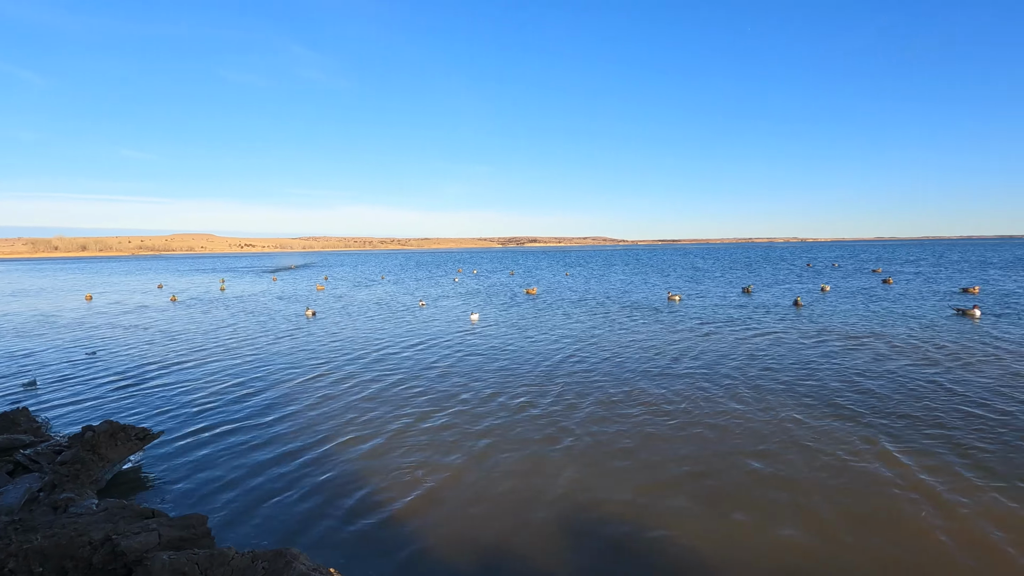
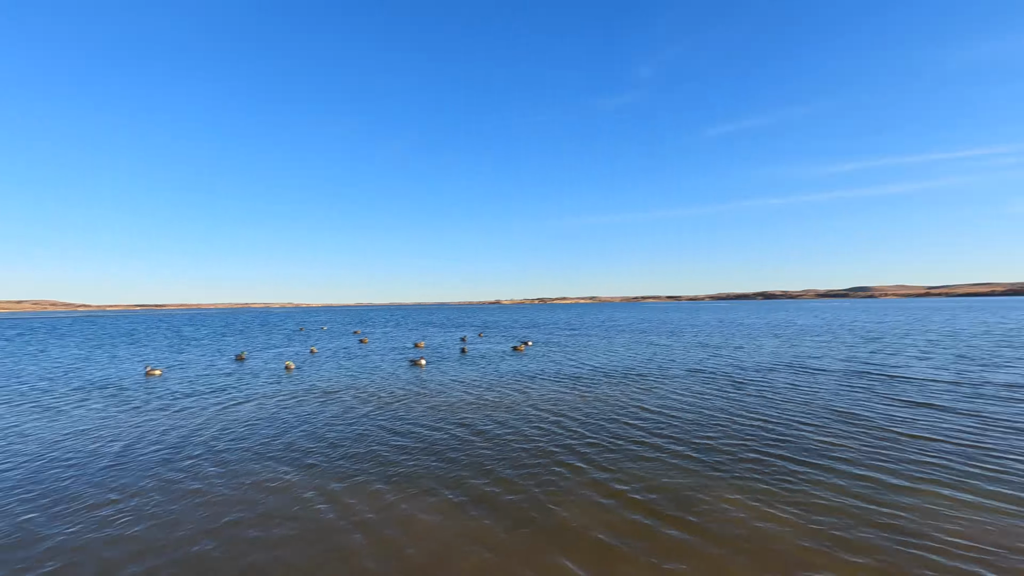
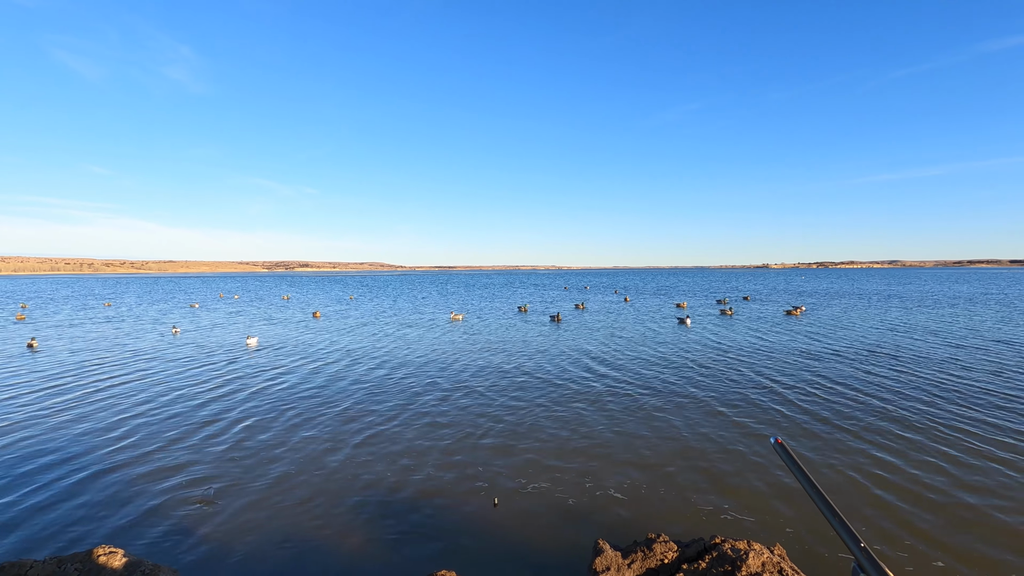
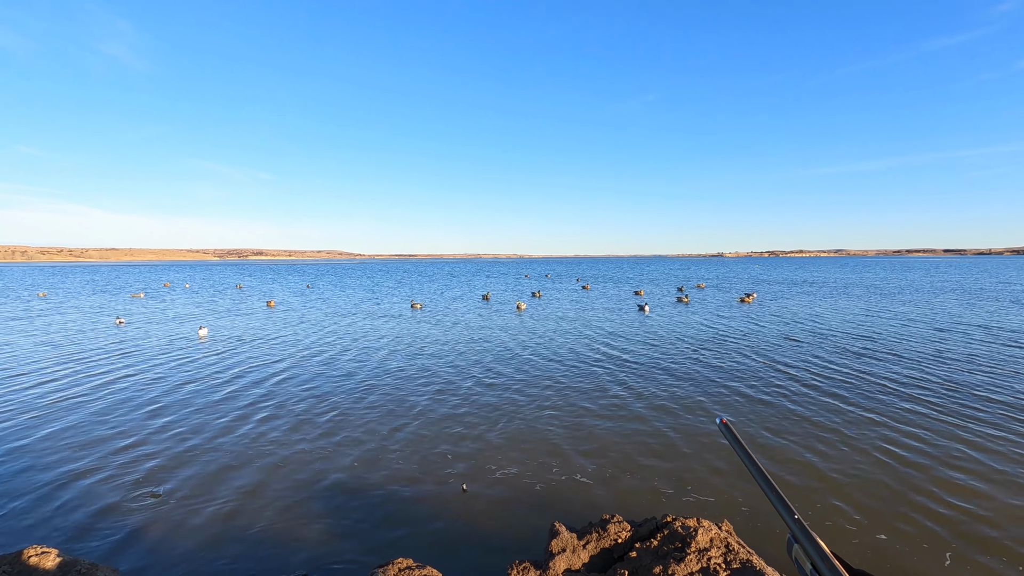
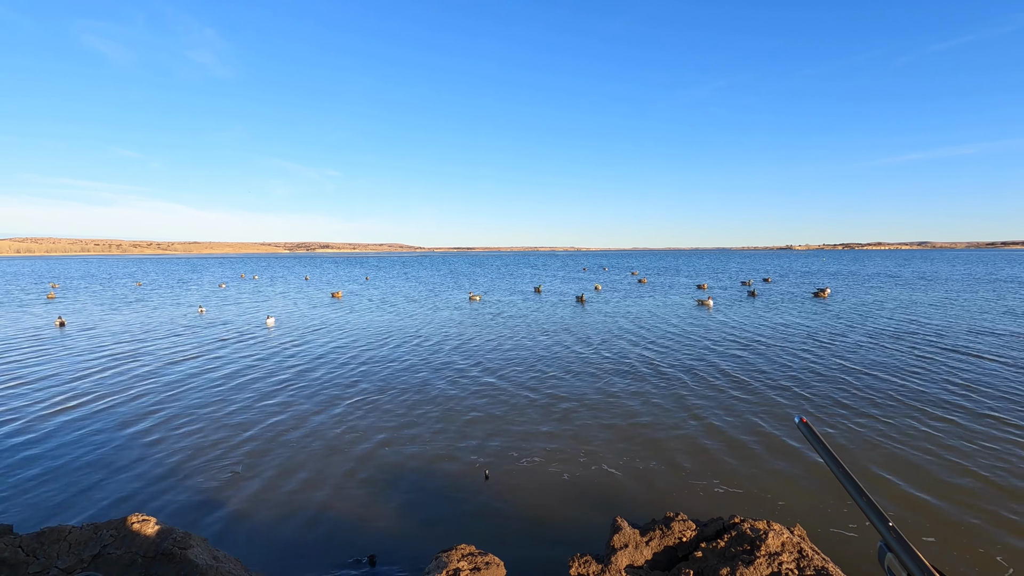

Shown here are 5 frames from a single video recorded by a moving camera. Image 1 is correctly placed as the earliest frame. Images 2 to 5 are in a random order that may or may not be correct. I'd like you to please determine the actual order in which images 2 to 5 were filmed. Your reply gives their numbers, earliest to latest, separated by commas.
2, 4, 3, 5
